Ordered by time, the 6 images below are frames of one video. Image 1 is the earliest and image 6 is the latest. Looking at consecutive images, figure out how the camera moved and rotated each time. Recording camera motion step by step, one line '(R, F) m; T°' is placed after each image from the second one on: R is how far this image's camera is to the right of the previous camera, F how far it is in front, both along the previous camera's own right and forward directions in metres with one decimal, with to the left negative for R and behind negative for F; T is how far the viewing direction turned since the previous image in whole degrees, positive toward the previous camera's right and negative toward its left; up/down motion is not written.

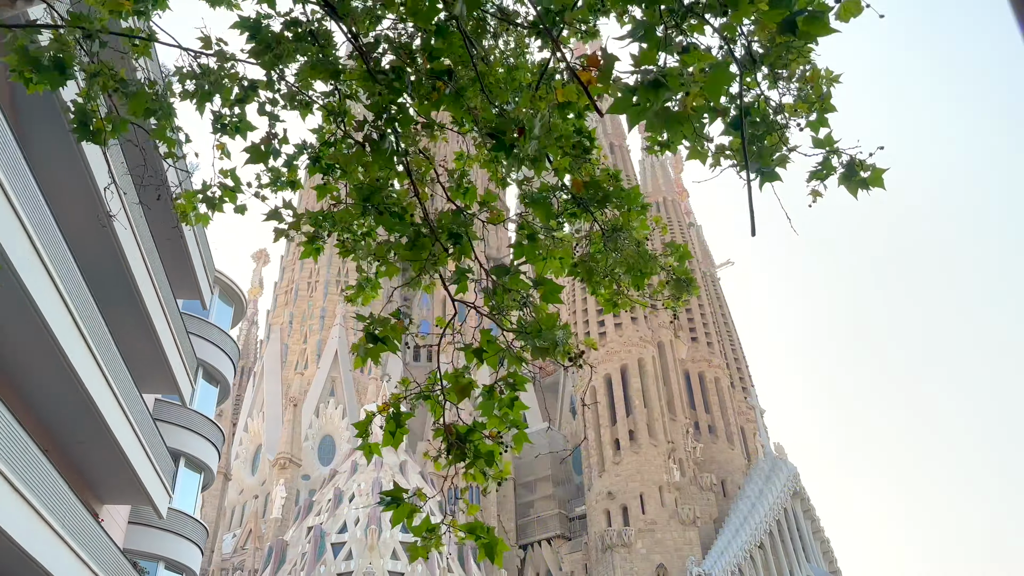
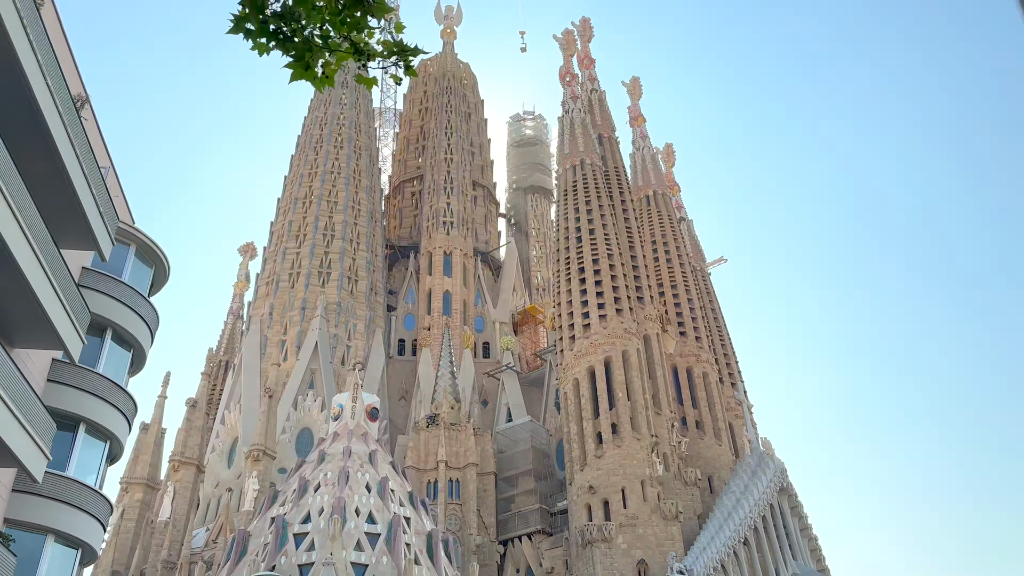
(+0.7, +0.6) m; 0°
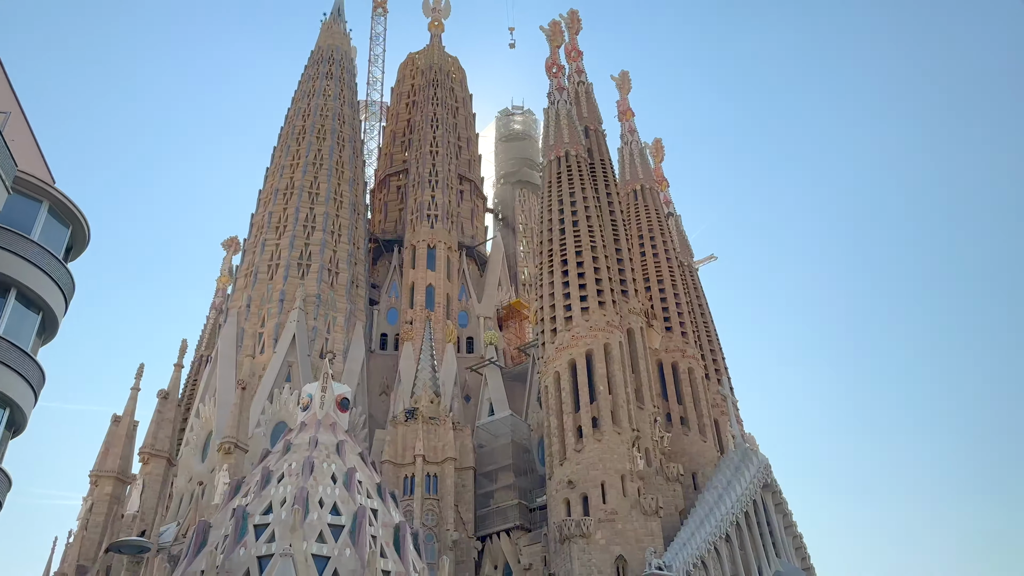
(+0.6, +0.5) m; 0°
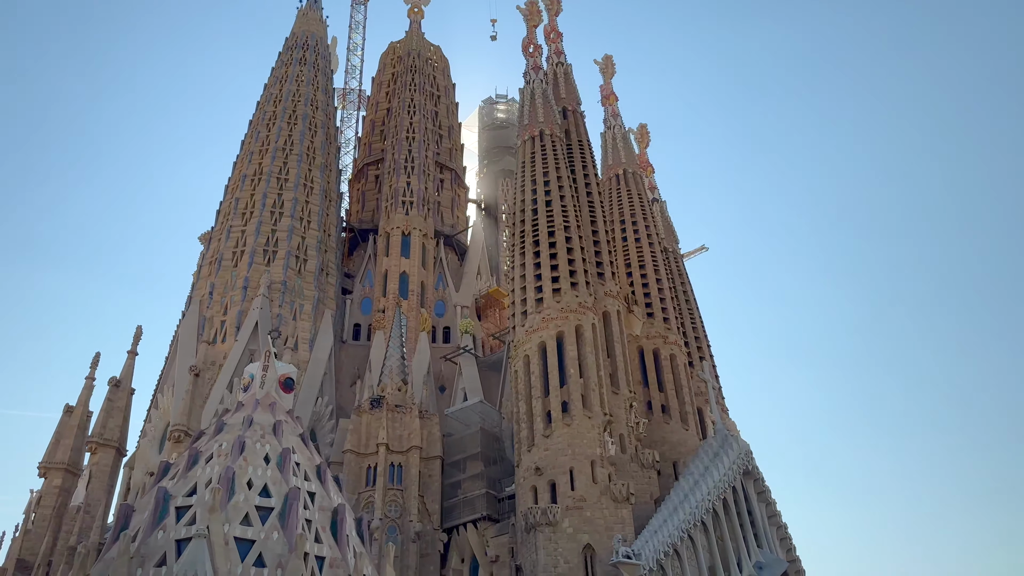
(+1.3, +1.2) m; 0°
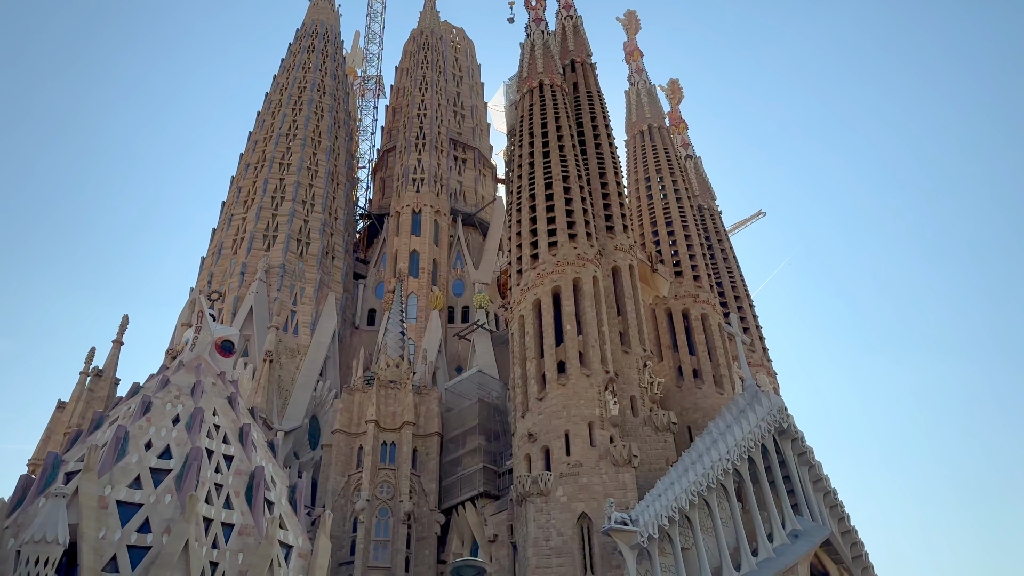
(+3.1, +2.6) m; -7°
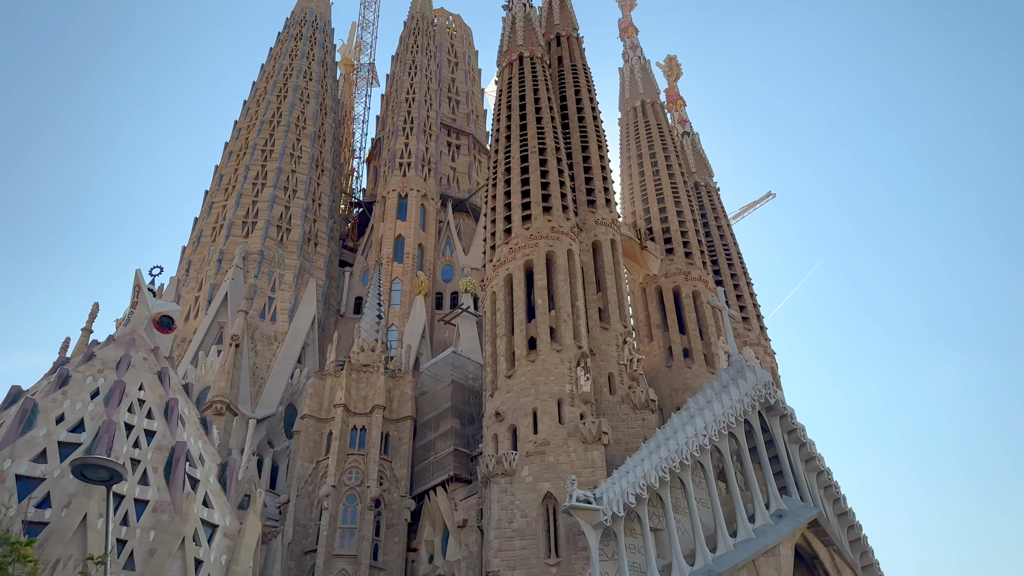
(+1.7, +1.1) m; -2°
